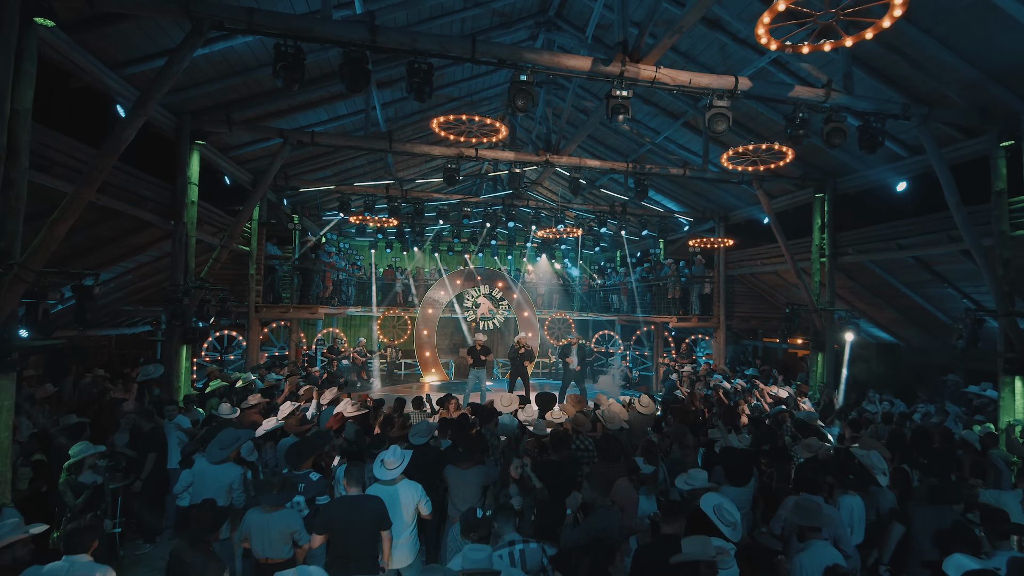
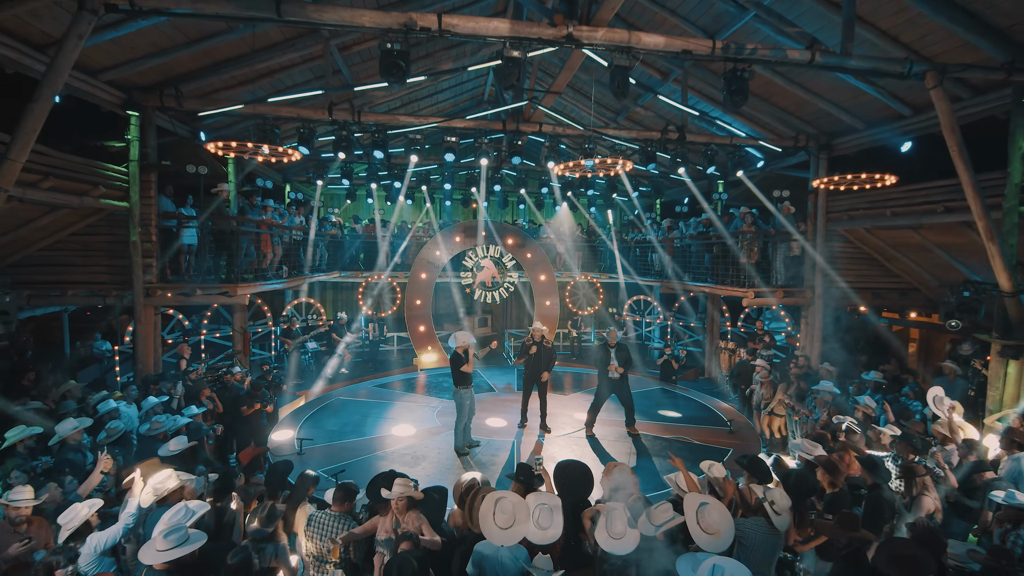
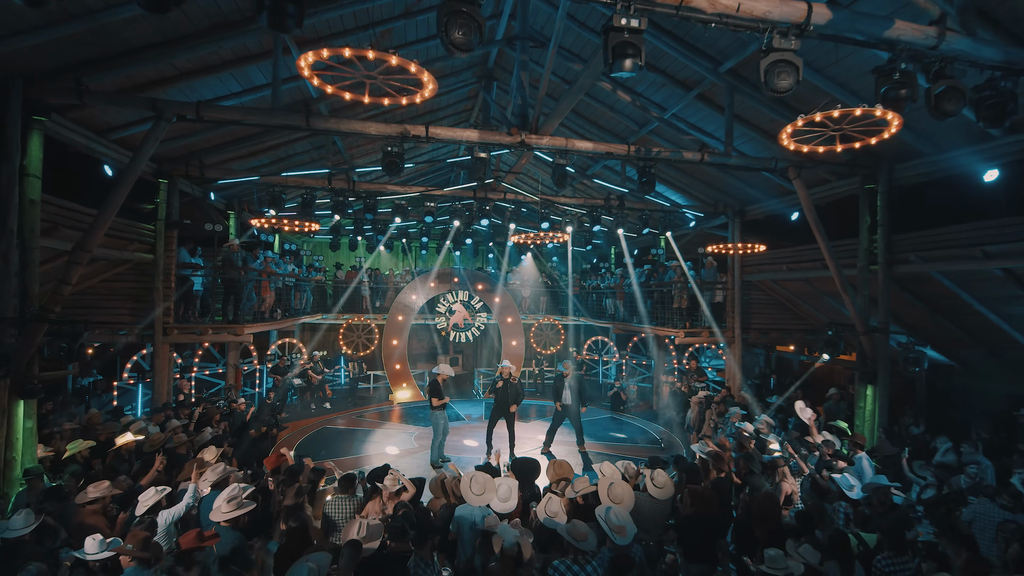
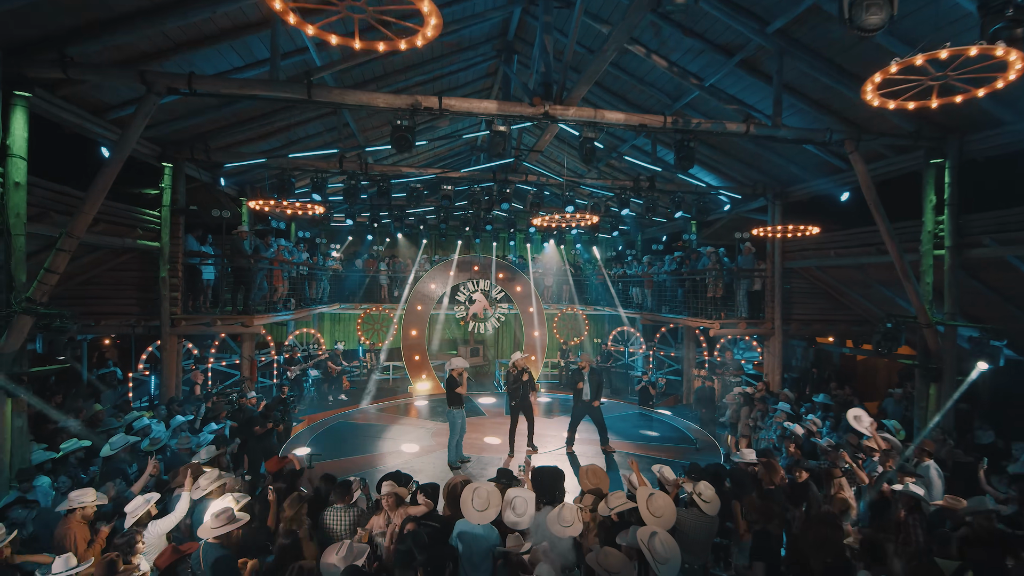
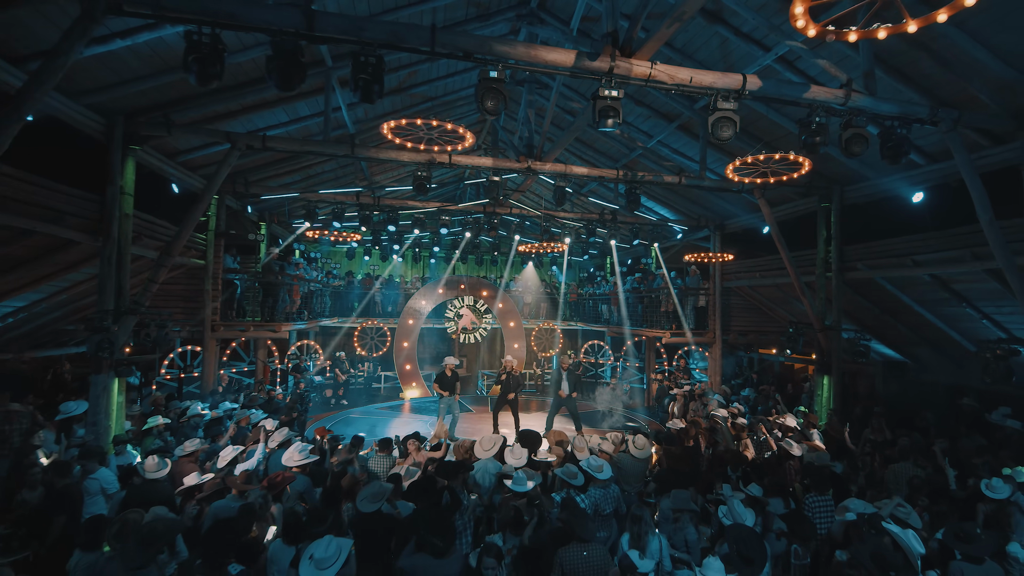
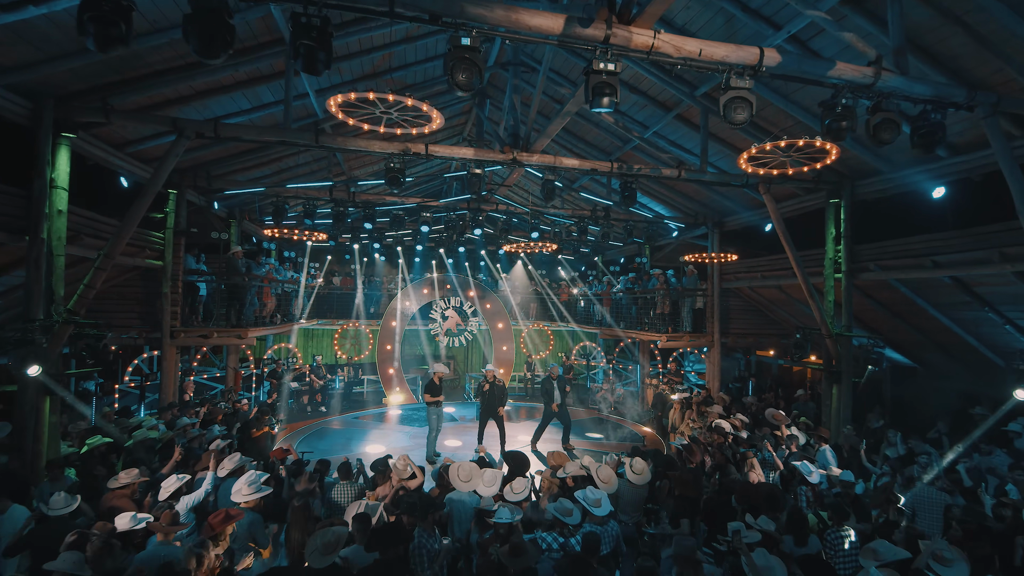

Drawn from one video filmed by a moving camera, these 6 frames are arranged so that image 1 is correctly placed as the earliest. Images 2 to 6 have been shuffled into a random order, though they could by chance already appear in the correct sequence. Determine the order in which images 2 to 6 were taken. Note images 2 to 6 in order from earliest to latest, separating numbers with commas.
5, 6, 3, 4, 2
